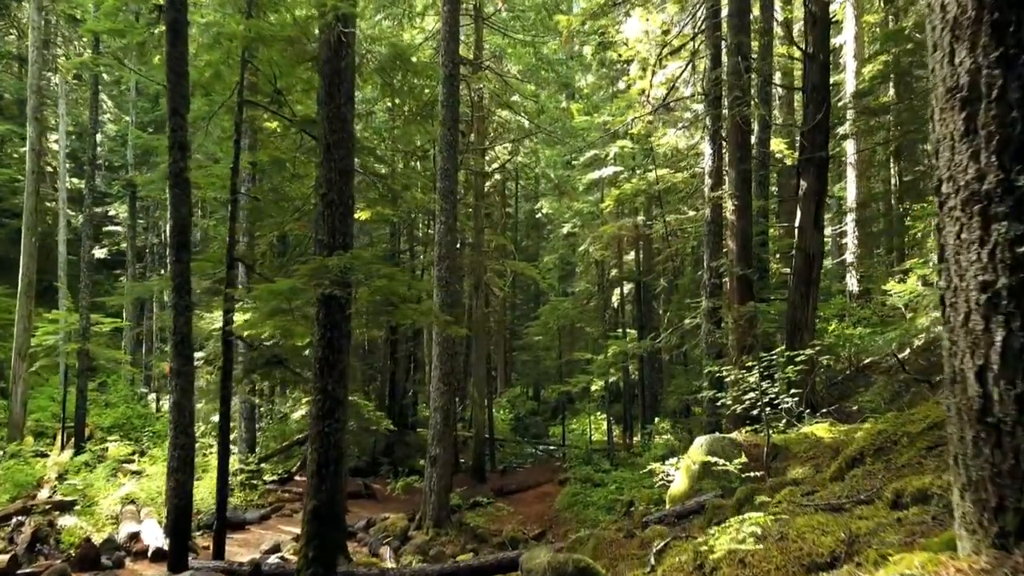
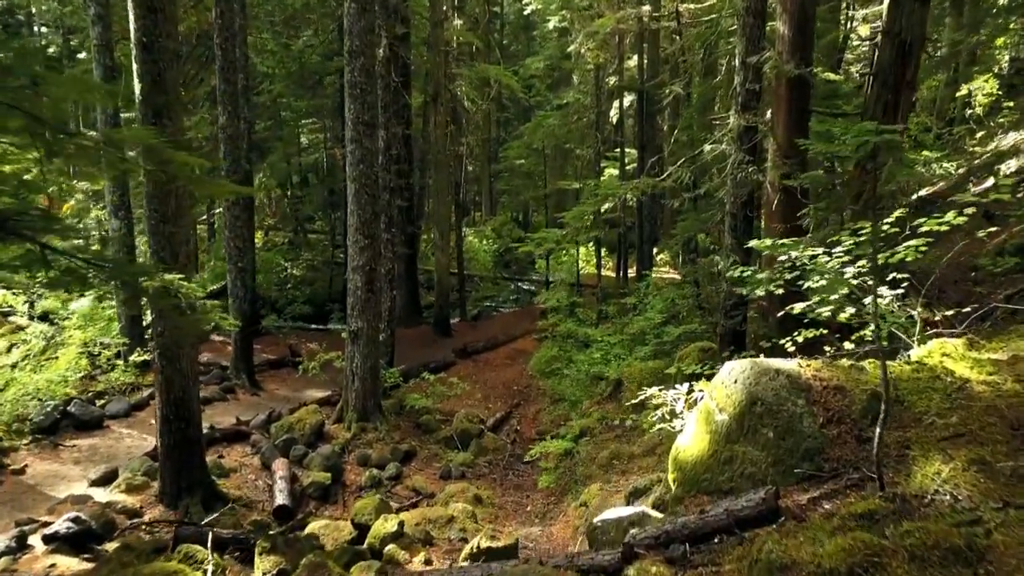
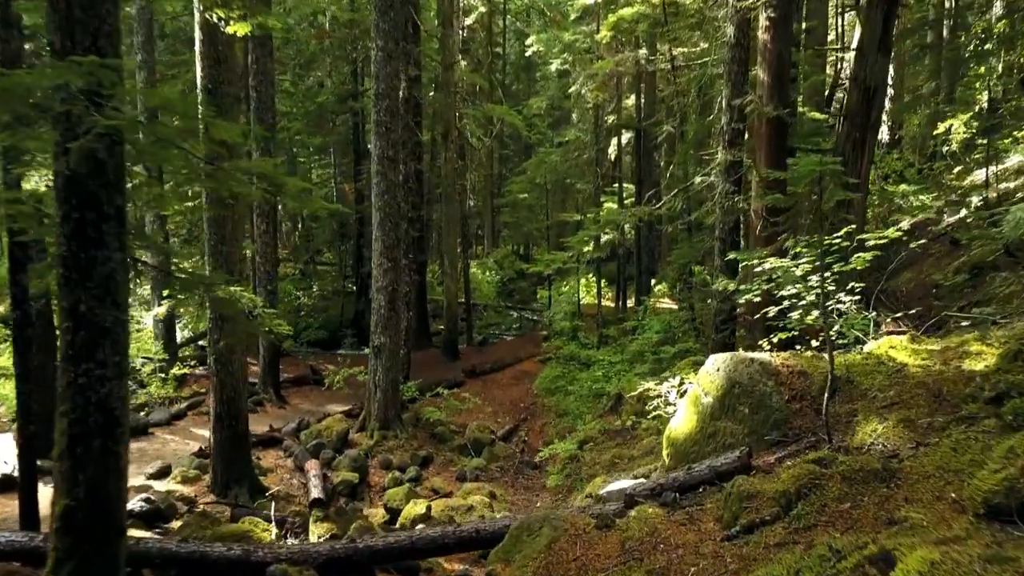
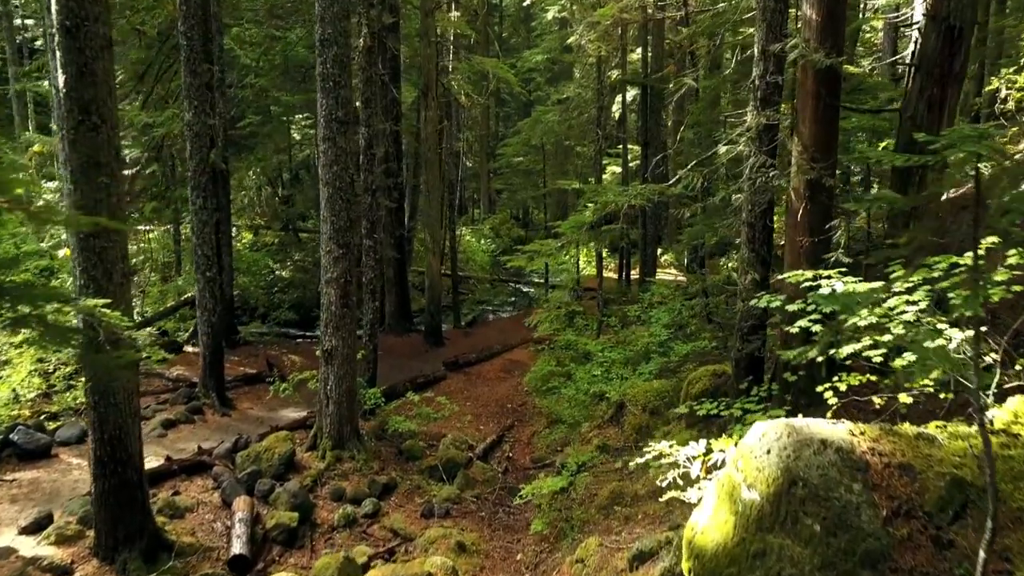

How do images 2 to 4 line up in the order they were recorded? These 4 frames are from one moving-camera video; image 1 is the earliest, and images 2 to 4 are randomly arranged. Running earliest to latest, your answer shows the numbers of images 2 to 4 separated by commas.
3, 2, 4
